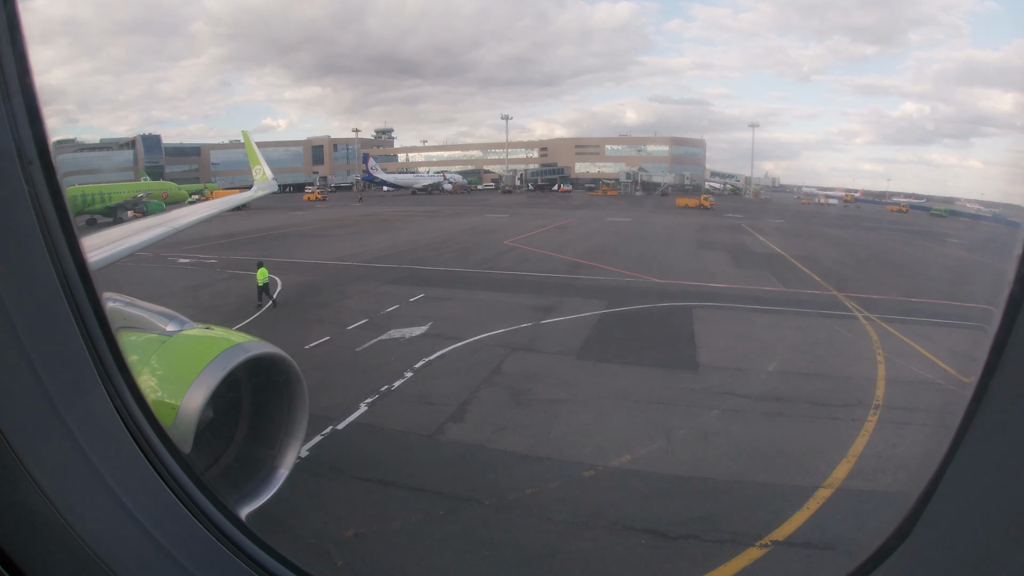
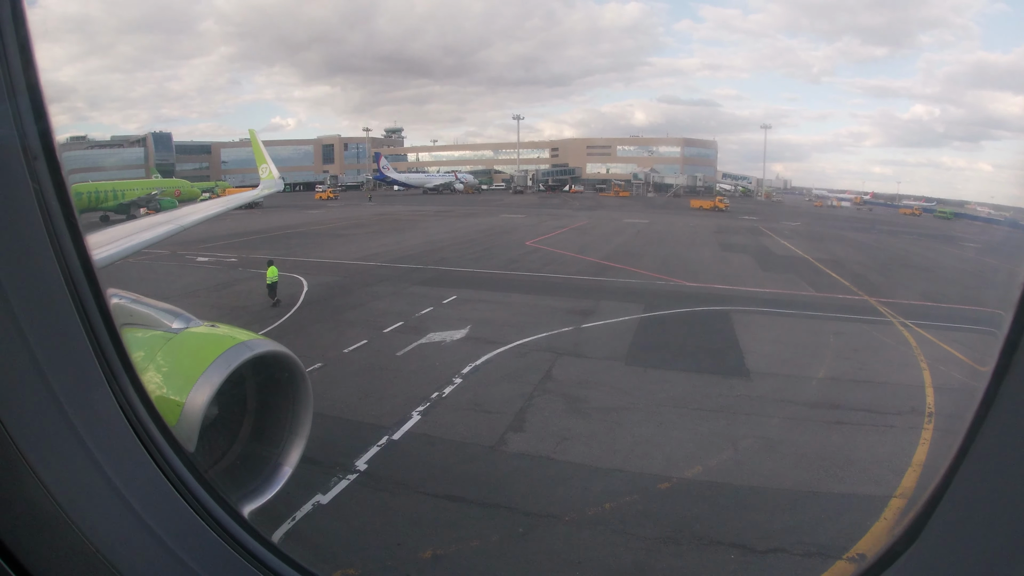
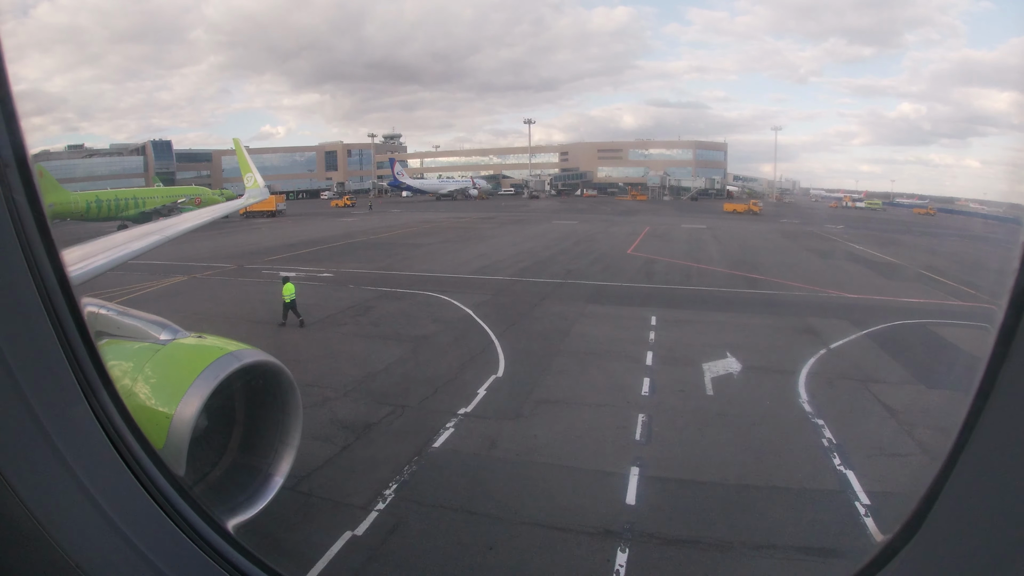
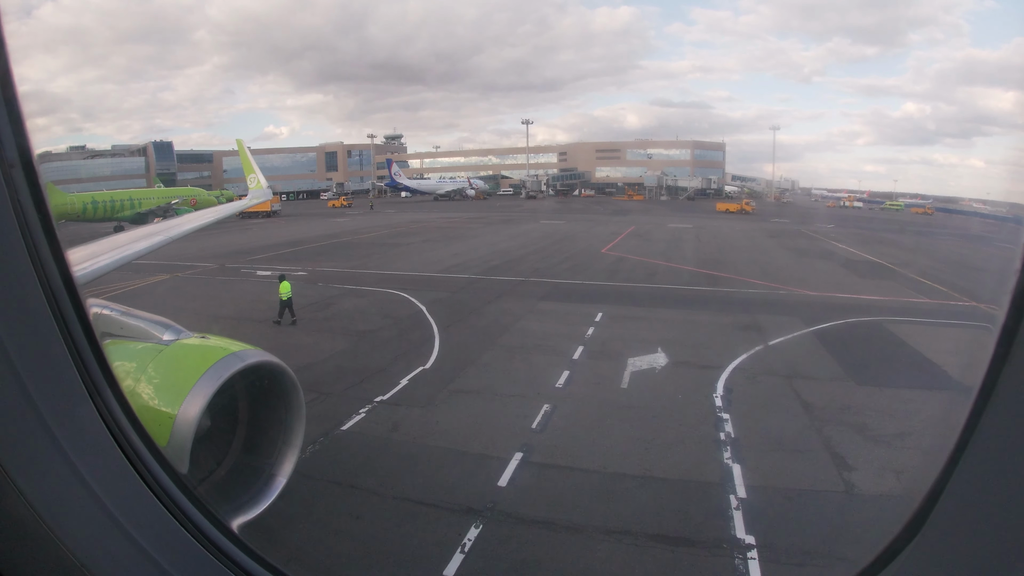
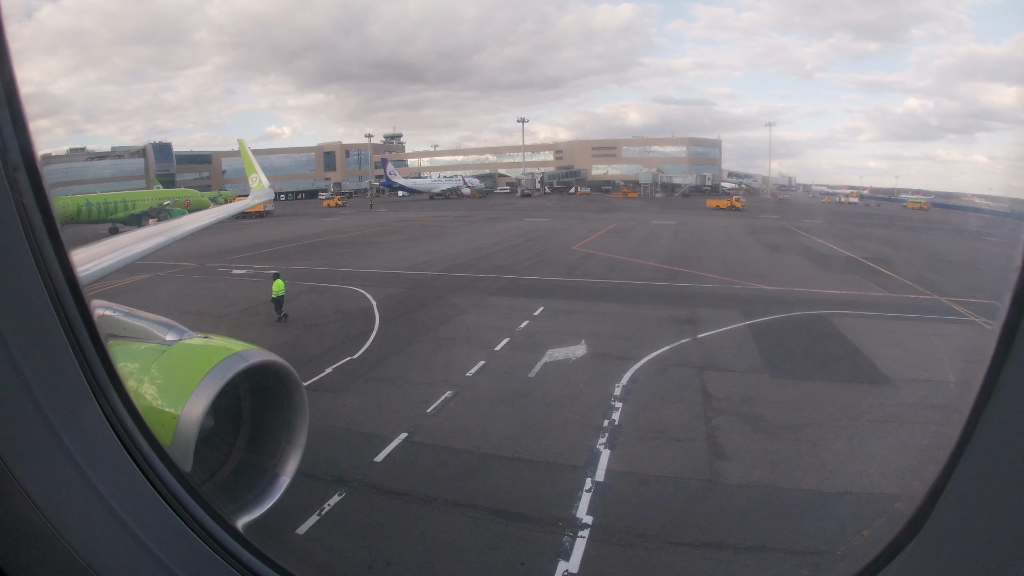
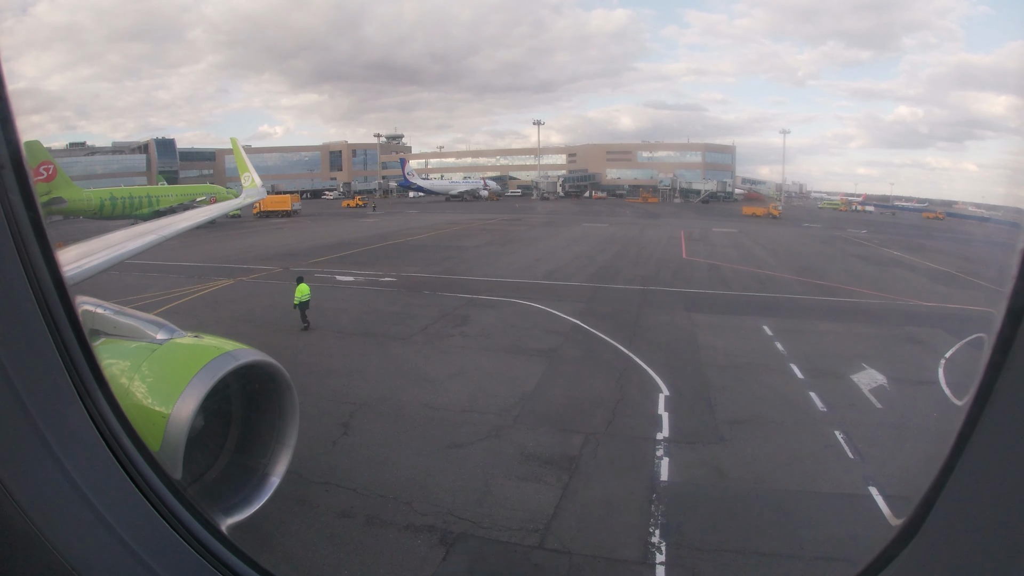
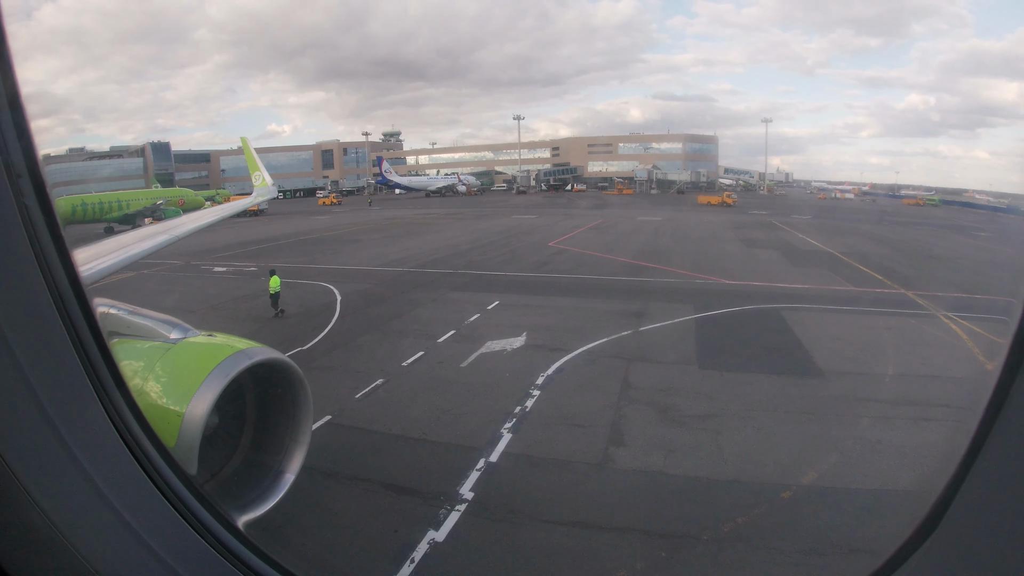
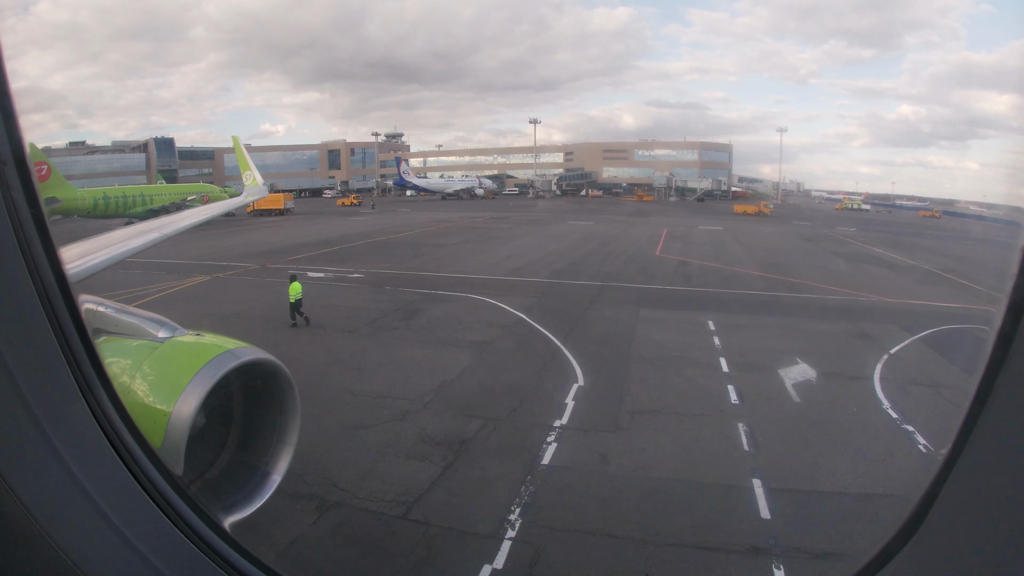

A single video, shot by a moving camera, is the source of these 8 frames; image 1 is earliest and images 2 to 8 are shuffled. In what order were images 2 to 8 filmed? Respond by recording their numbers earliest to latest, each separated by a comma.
2, 7, 5, 4, 3, 8, 6
